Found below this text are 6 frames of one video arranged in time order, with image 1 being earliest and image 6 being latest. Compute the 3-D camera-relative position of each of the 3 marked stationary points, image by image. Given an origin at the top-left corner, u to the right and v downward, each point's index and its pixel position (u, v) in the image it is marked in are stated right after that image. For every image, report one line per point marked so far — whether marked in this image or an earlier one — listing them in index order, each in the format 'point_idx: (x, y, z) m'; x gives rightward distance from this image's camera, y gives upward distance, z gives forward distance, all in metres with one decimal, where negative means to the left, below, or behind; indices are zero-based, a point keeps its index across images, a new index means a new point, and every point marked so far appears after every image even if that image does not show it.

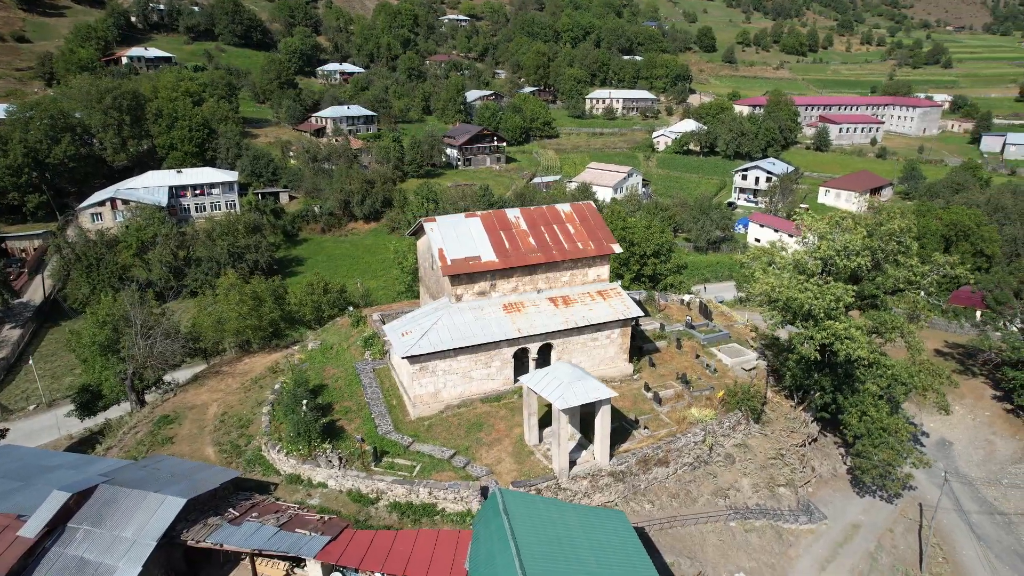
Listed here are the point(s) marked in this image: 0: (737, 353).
0: (+6.9, -2.0, +19.7) m
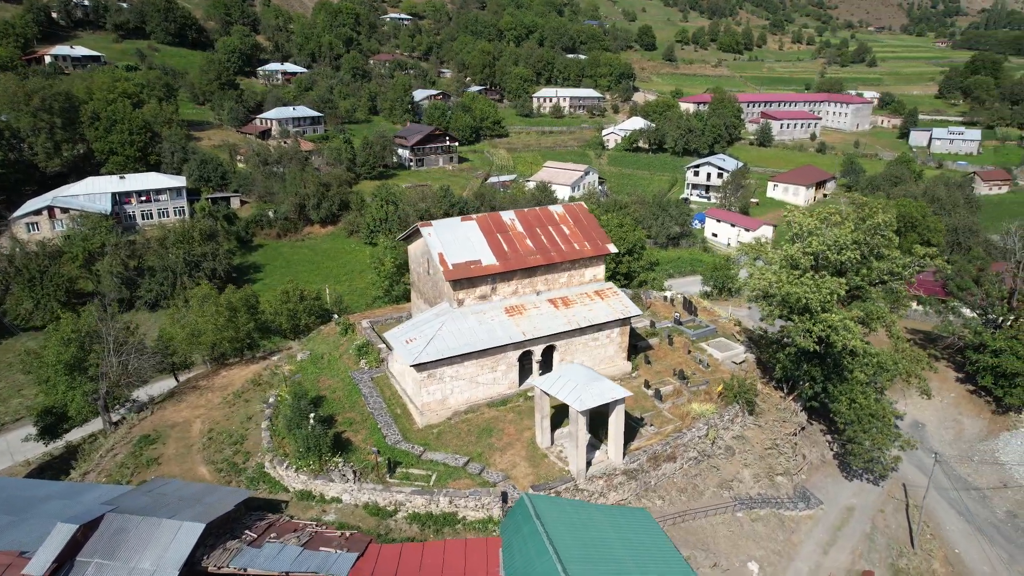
0: (+6.7, -1.9, +20.2) m
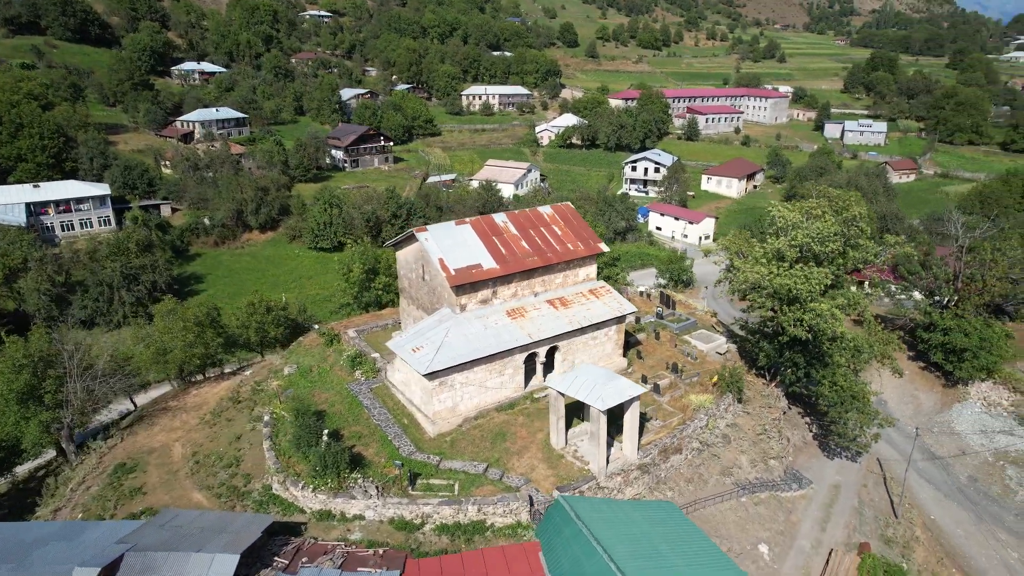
0: (+6.4, -1.6, +20.9) m
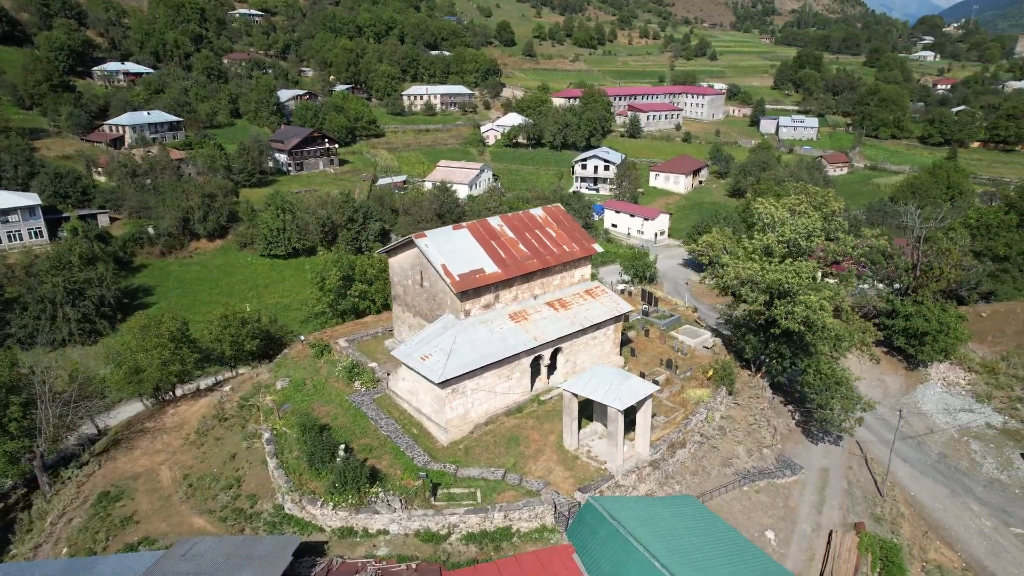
0: (+6.1, -1.5, +21.4) m
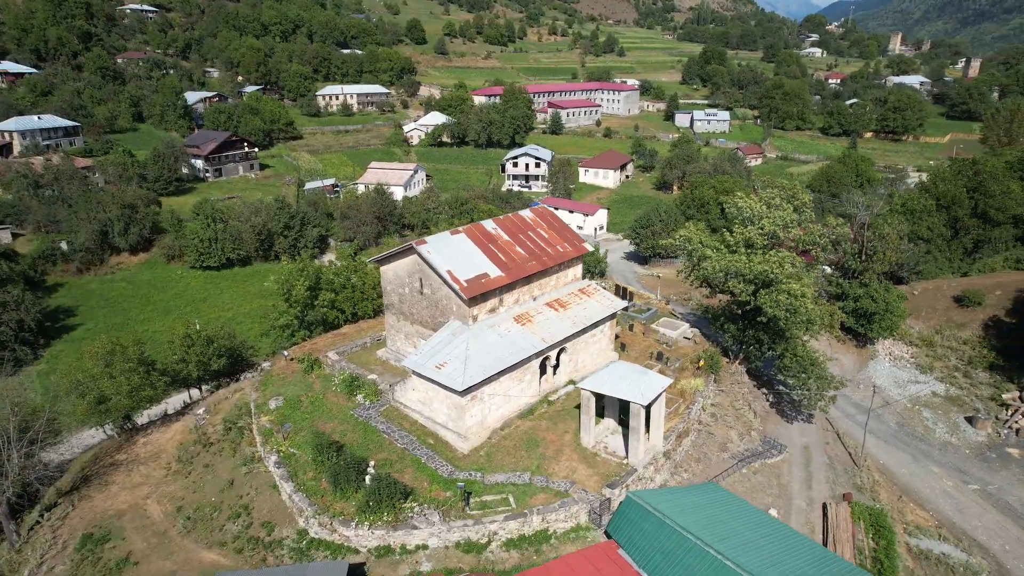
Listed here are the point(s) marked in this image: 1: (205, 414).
0: (+5.5, -1.3, +22.2) m
1: (-9.3, -3.8, +19.6) m
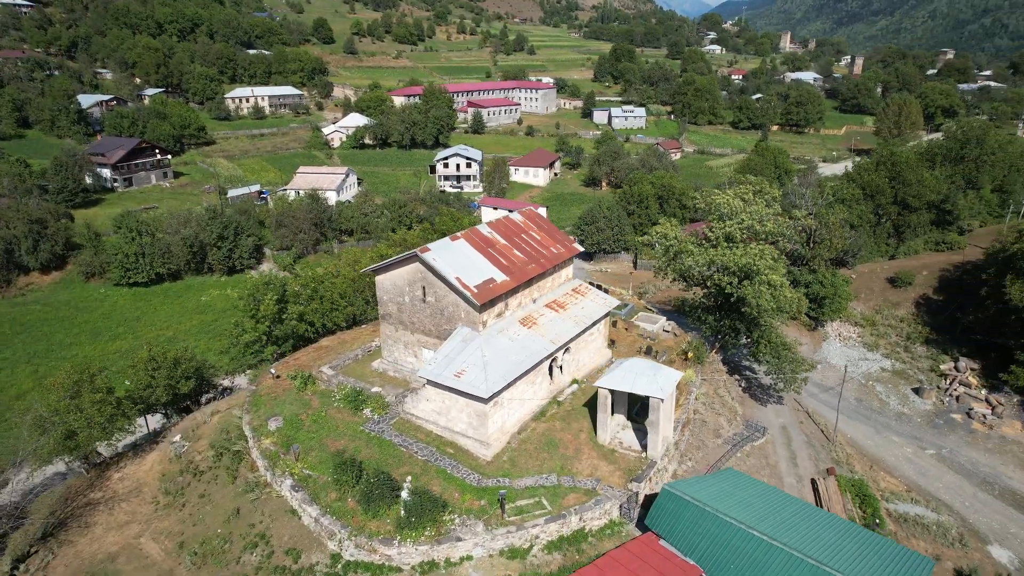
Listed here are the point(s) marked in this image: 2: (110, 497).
0: (+4.9, -1.1, +22.9) m
1: (-9.4, -4.4, +18.5) m
2: (-10.6, -5.5, +17.1) m
